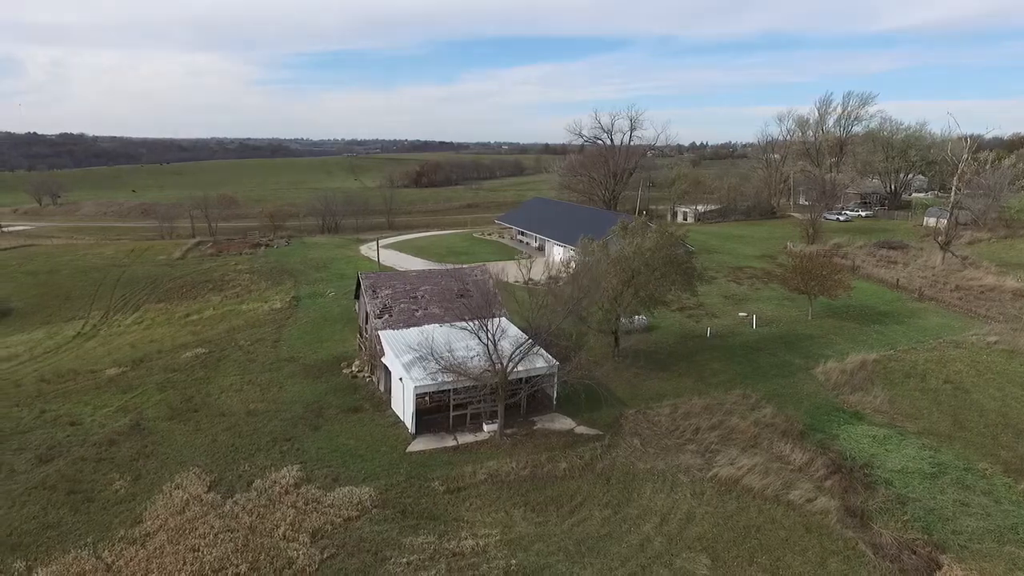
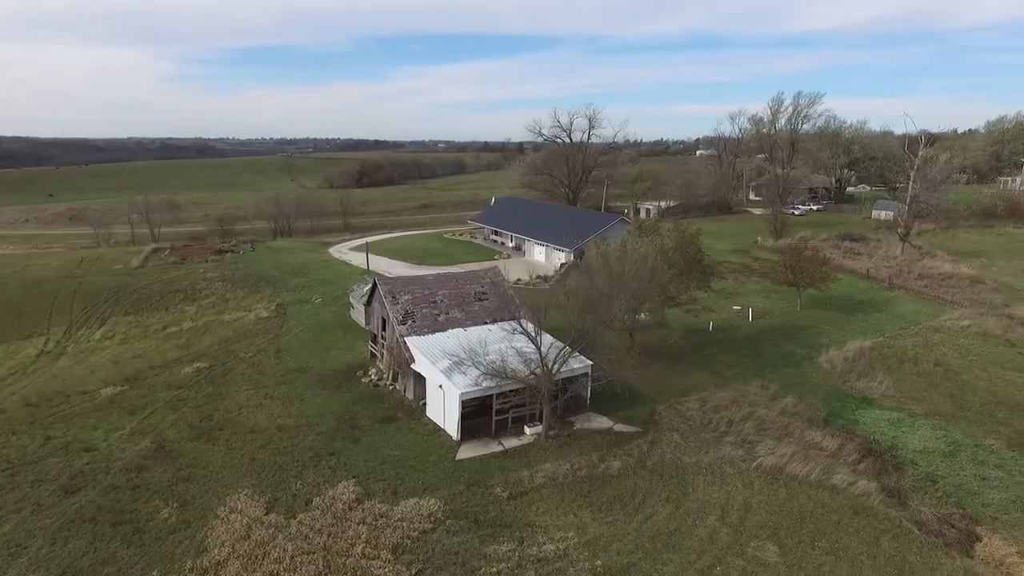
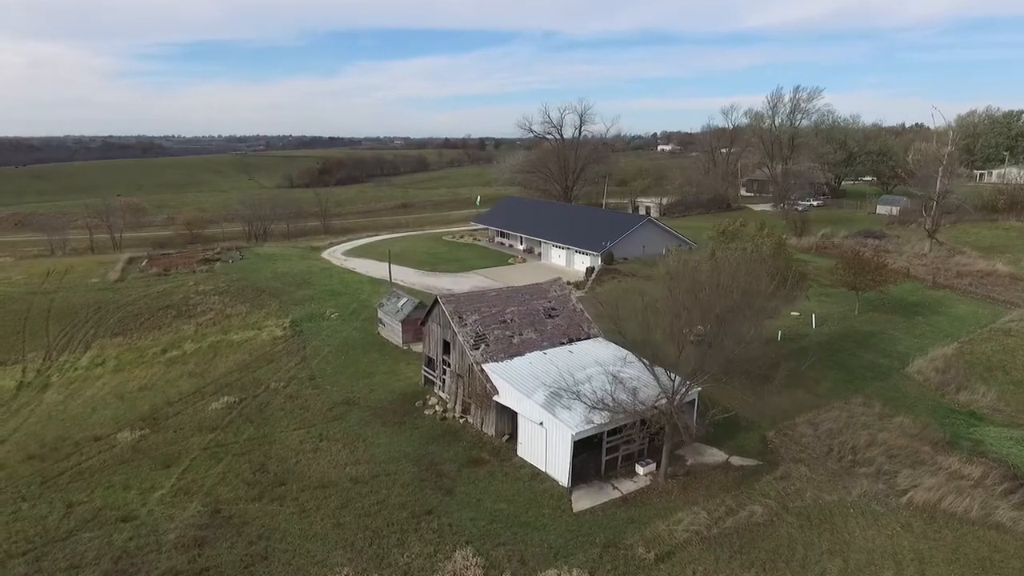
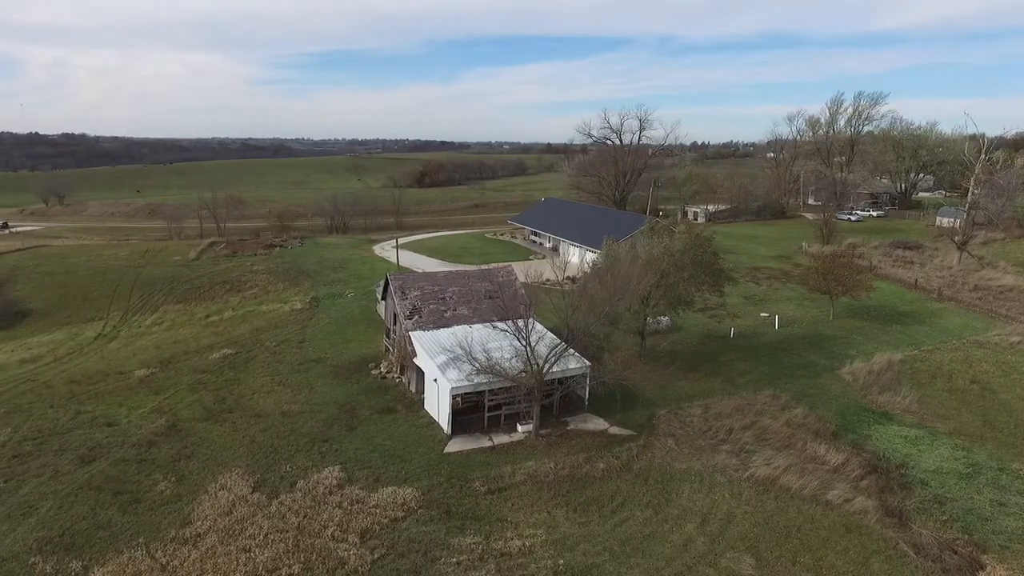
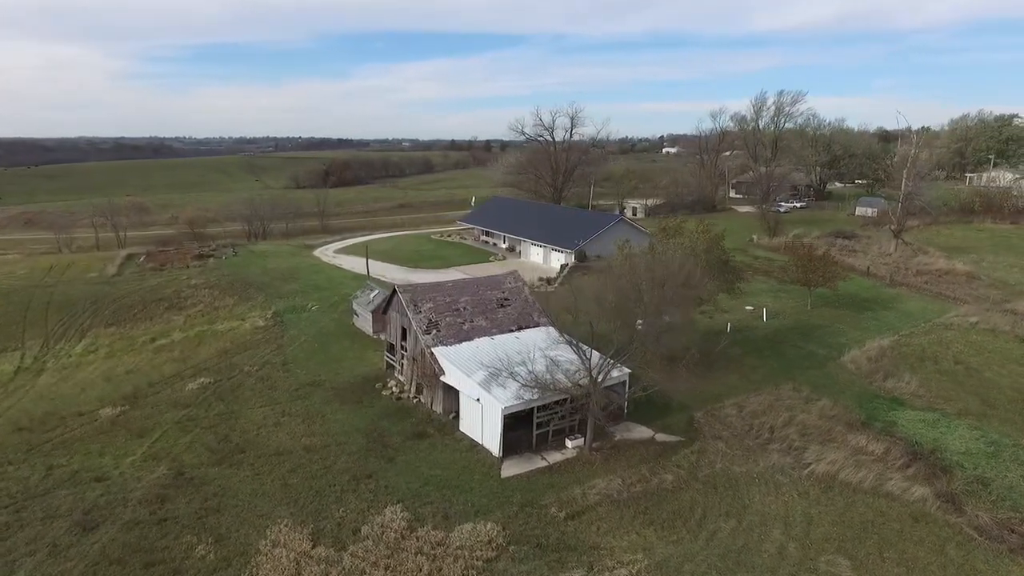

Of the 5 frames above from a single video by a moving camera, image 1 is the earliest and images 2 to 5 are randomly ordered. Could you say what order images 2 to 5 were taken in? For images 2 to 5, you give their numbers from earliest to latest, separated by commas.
4, 2, 5, 3
